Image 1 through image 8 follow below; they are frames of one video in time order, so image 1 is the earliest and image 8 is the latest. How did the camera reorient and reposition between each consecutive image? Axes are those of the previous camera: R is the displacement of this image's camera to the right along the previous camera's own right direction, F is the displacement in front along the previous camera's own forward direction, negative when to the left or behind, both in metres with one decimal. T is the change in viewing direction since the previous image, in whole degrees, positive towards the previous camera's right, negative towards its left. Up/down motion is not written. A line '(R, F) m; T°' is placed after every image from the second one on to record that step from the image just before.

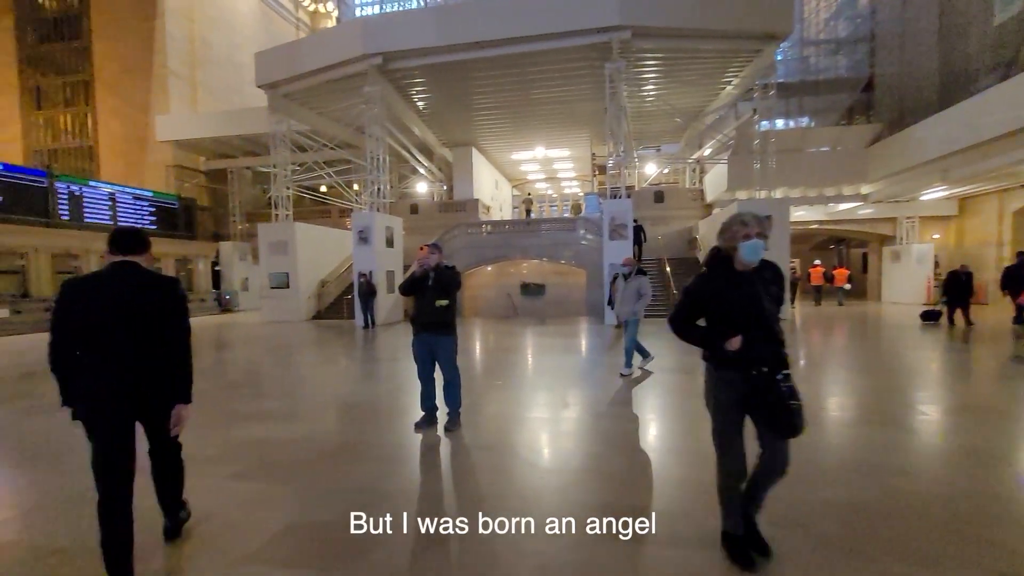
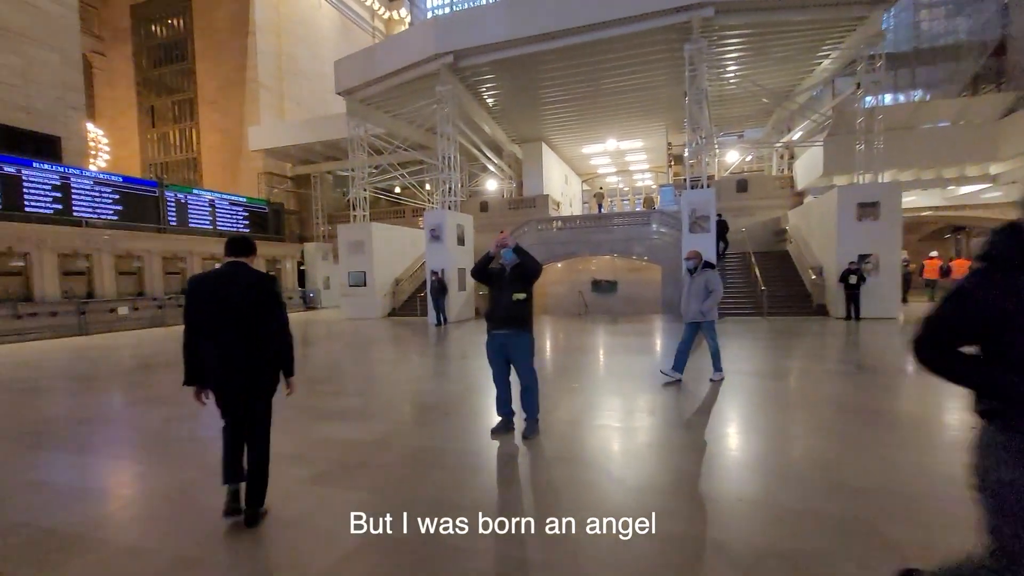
(-0.1, +0.3) m; -8°
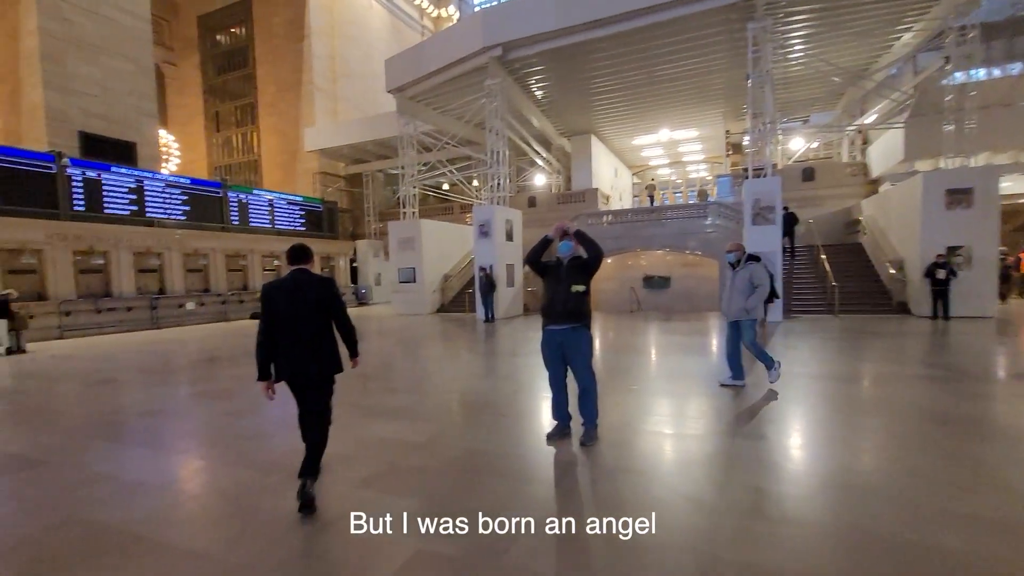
(-0.1, +0.2) m; -6°
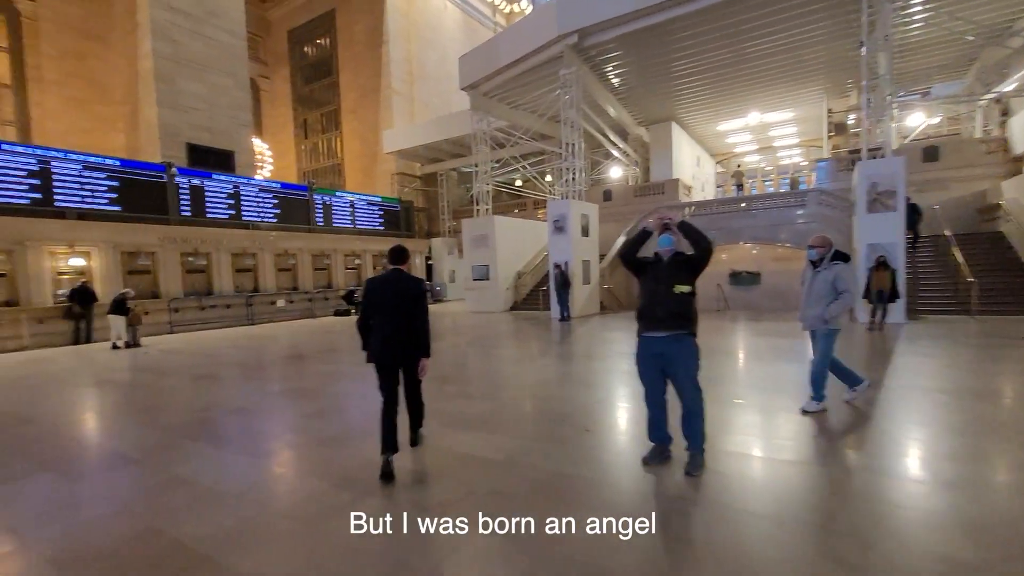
(-0.1, +0.4) m; -8°
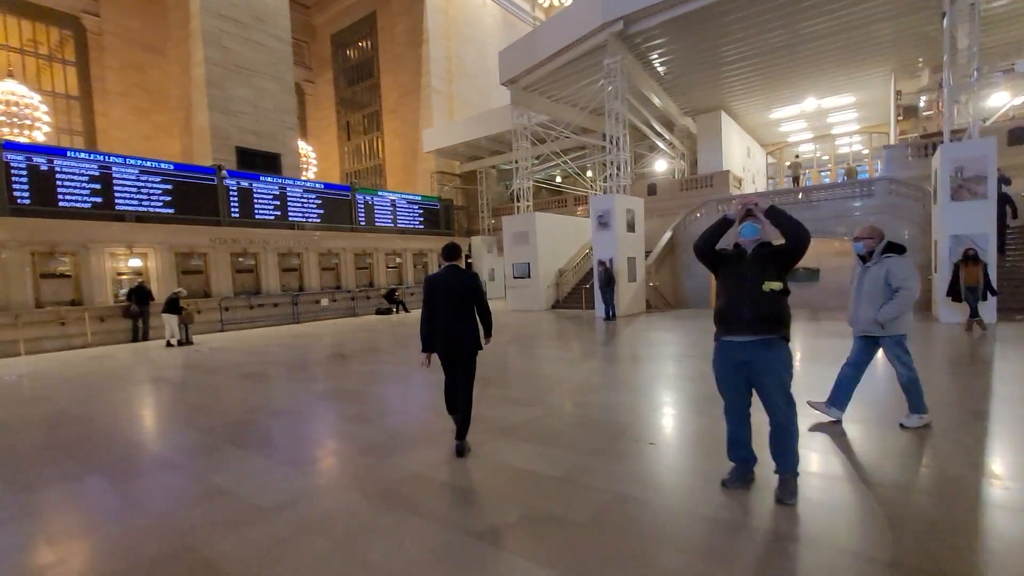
(-0.1, +0.3) m; -5°
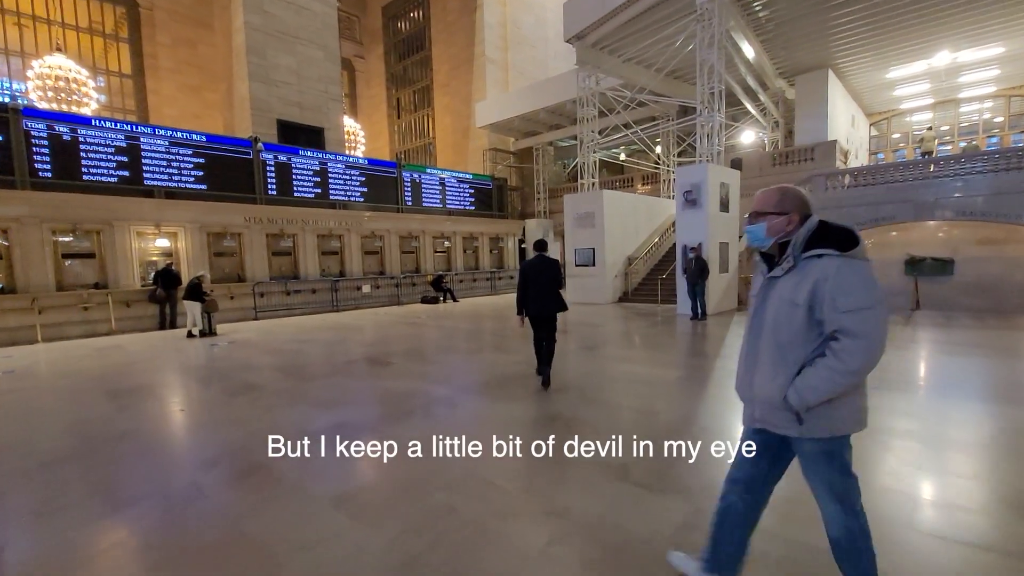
(-0.4, +1.9) m; -6°
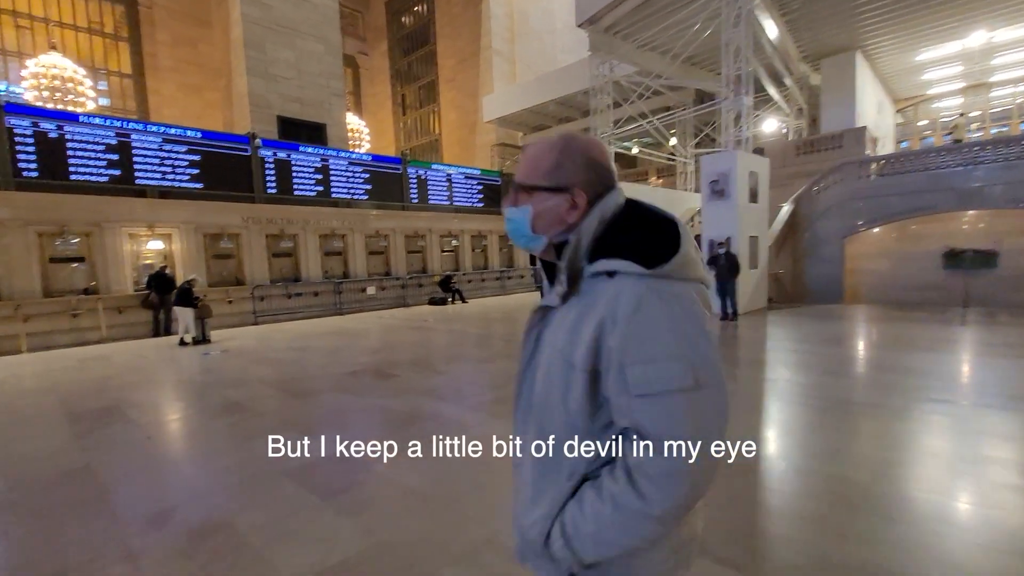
(-0.1, +0.7) m; -1°
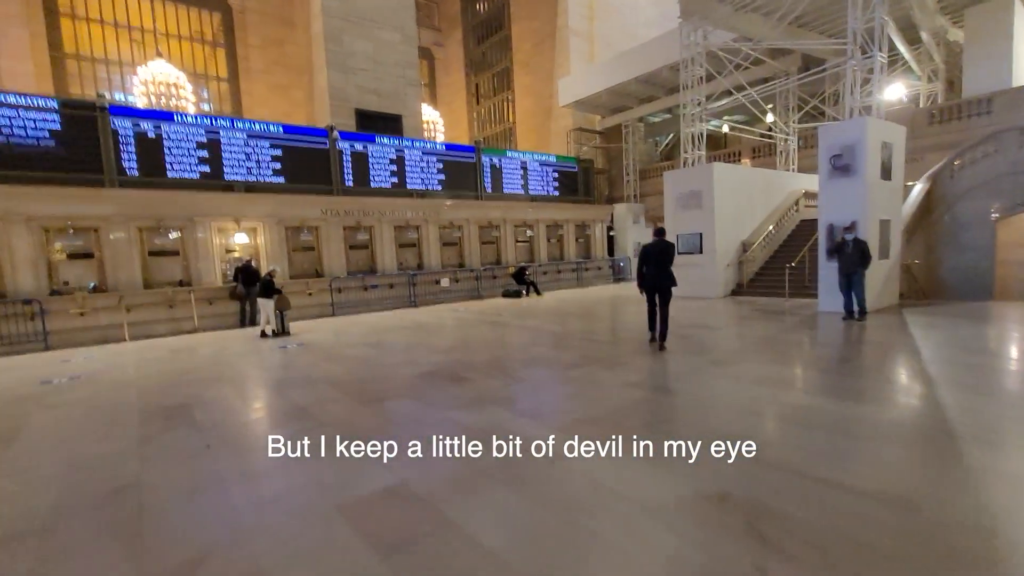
(-0.2, +0.7) m; -9°
